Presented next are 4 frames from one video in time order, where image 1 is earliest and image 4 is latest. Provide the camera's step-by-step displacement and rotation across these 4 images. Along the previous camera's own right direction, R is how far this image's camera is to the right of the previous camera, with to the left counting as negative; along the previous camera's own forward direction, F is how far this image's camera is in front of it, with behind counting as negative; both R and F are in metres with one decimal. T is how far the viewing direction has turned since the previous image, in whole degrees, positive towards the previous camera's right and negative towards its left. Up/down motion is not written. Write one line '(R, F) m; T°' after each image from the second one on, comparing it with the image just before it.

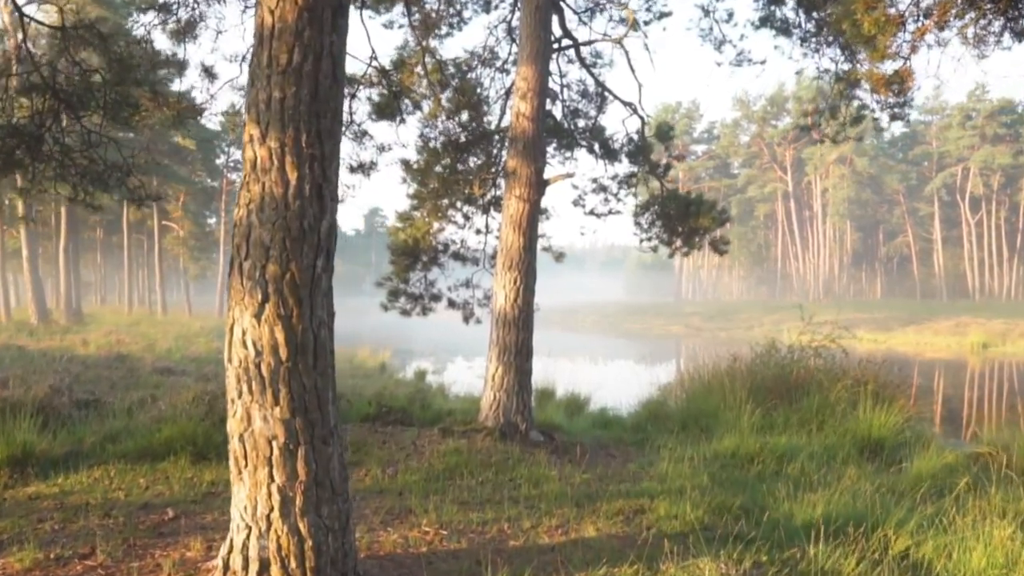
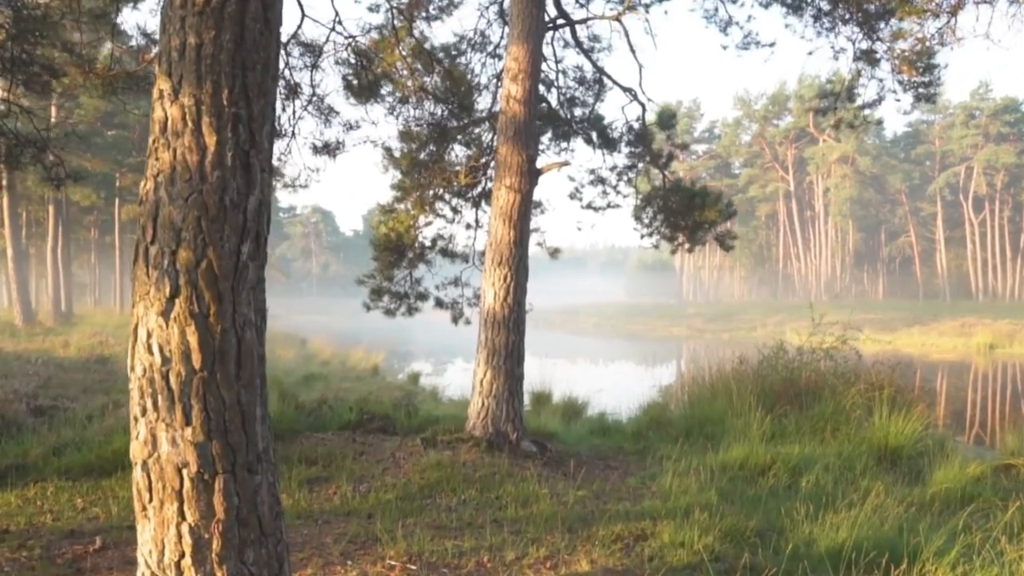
(+0.1, +0.6) m; 0°
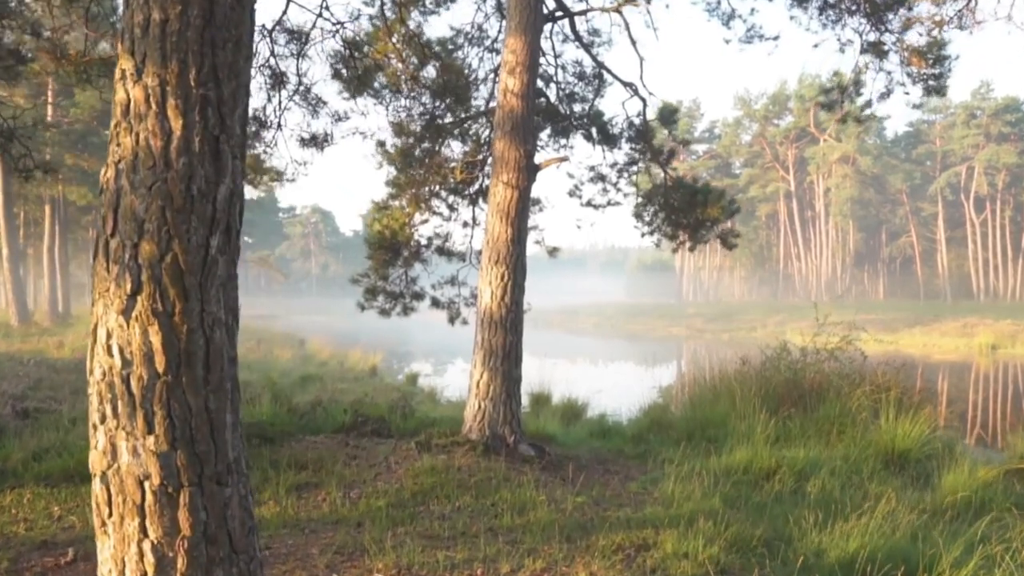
(0.0, +0.2) m; 0°
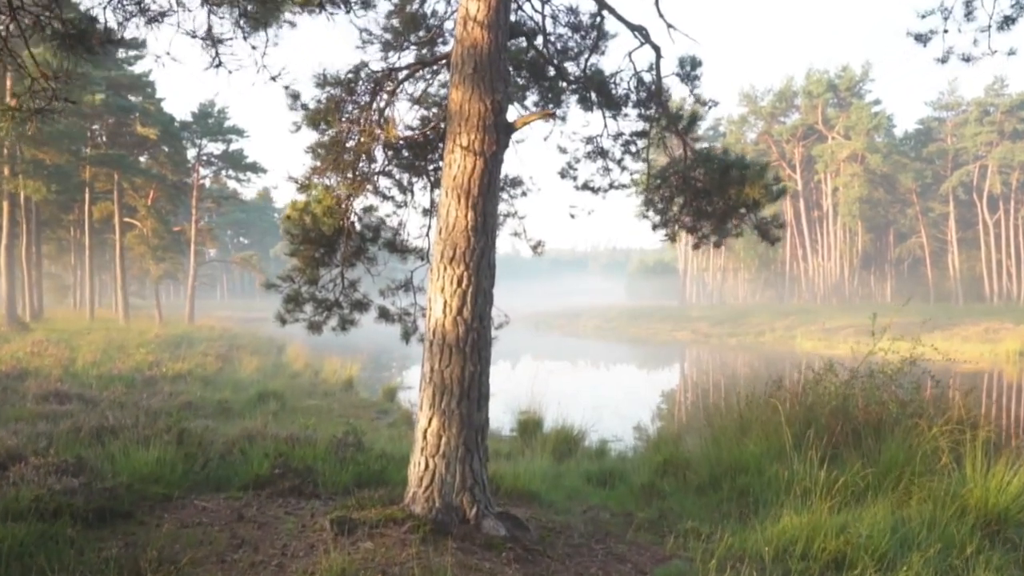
(+0.2, +2.0) m; 0°
